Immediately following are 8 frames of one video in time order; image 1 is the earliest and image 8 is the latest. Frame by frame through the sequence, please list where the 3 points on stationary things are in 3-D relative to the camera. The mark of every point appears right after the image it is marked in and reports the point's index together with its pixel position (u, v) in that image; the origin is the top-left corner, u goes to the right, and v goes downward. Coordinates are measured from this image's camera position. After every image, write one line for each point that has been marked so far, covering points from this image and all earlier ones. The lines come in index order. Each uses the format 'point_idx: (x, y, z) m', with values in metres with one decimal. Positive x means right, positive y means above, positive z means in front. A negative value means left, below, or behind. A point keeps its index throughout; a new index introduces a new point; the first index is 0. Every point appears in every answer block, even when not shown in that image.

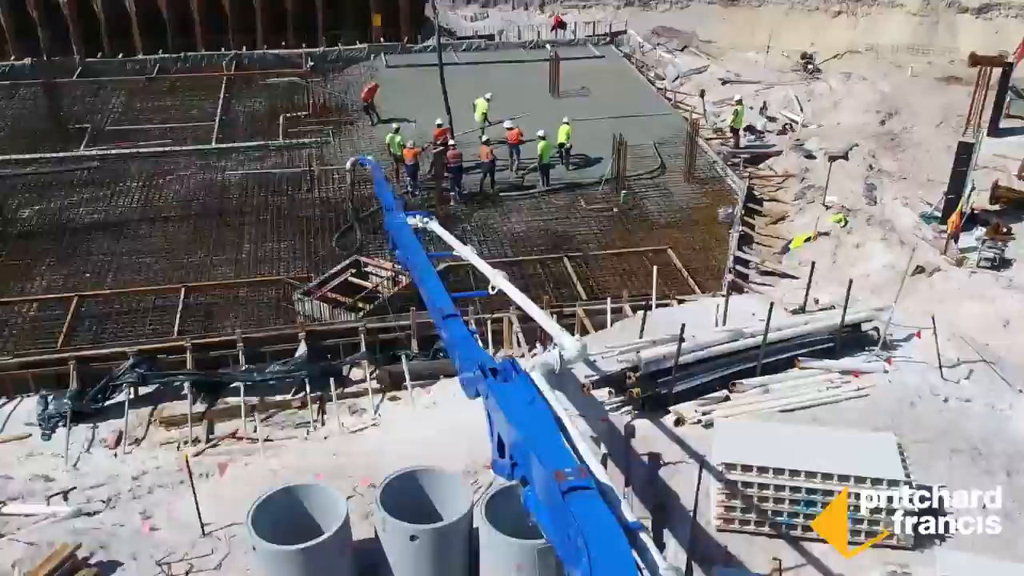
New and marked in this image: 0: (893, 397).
0: (+4.4, -1.2, +11.5) m
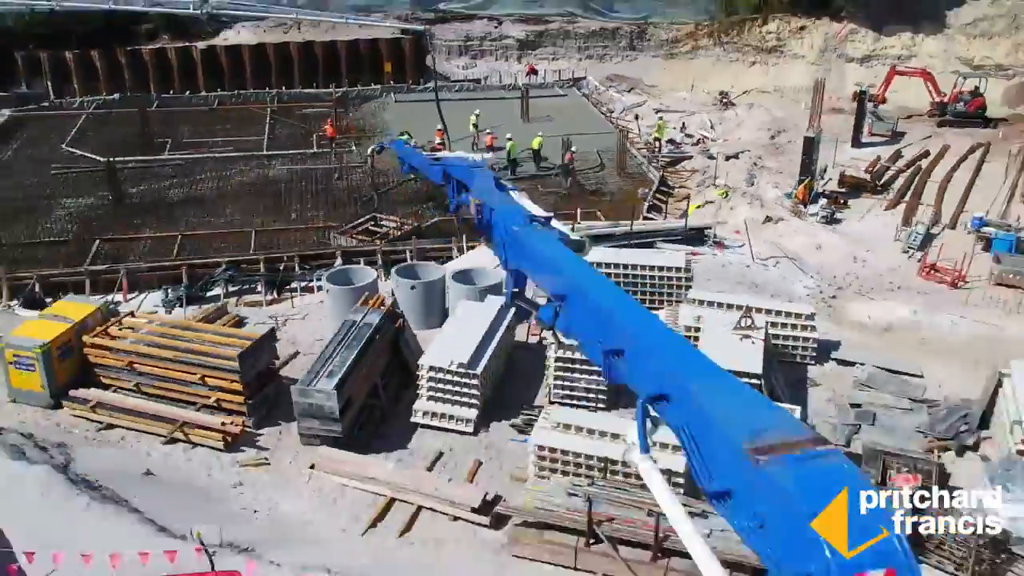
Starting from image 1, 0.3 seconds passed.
0: (+3.7, +0.5, +18.2) m
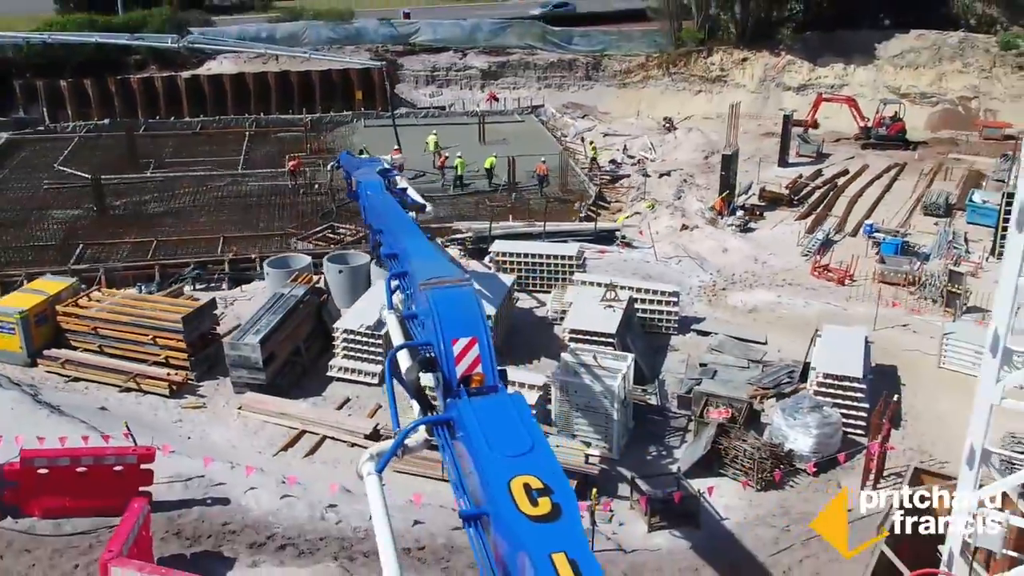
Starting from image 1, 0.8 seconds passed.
0: (+2.3, +0.6, +20.8) m
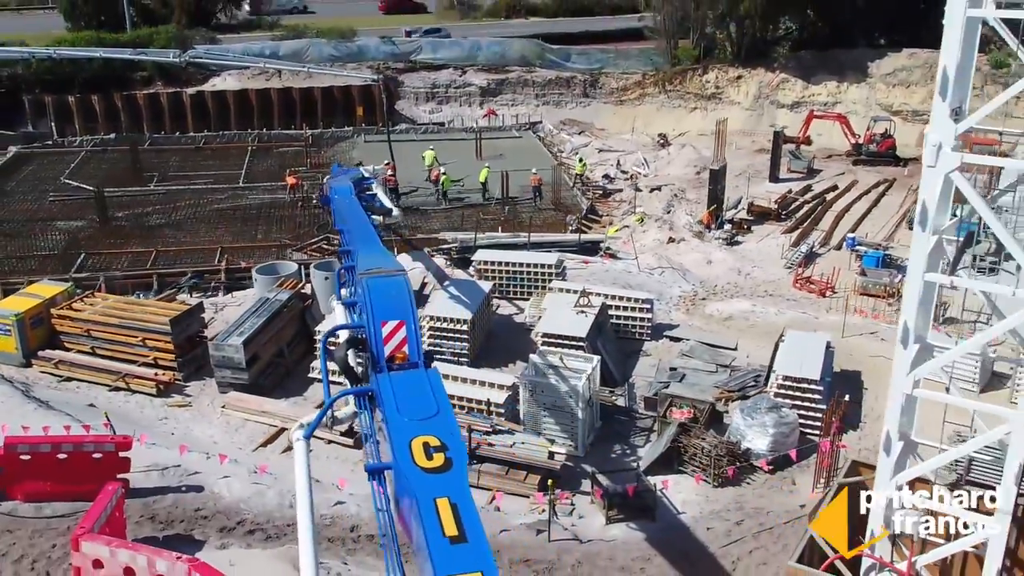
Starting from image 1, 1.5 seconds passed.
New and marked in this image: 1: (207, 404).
0: (+1.9, +0.4, +21.3) m
1: (-4.5, -1.7, +14.7) m
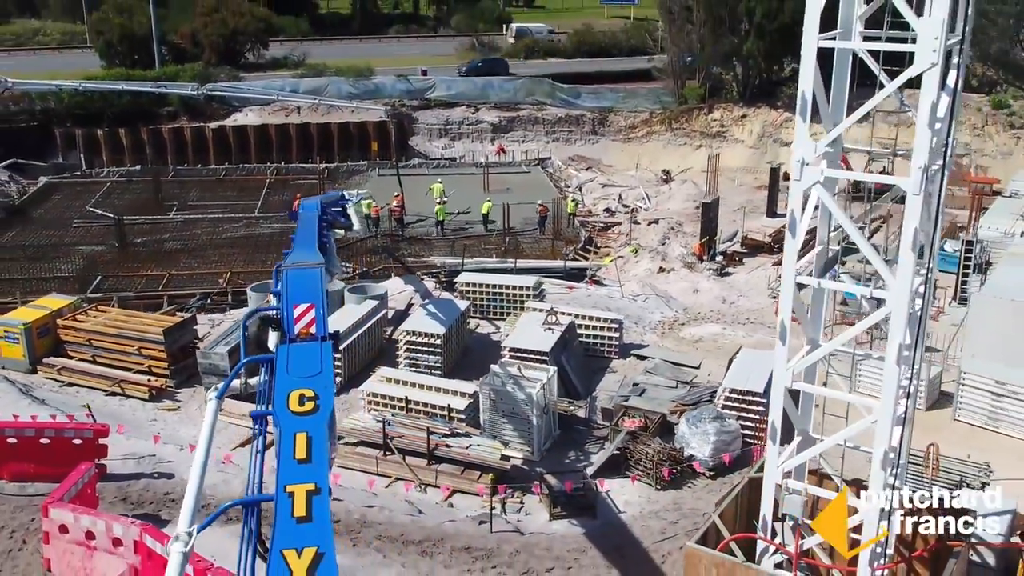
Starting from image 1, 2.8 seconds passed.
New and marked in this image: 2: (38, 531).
0: (+1.7, -0.1, +22.3) m
1: (-5.1, -1.9, +15.8) m
2: (-5.2, -2.6, +10.9) m
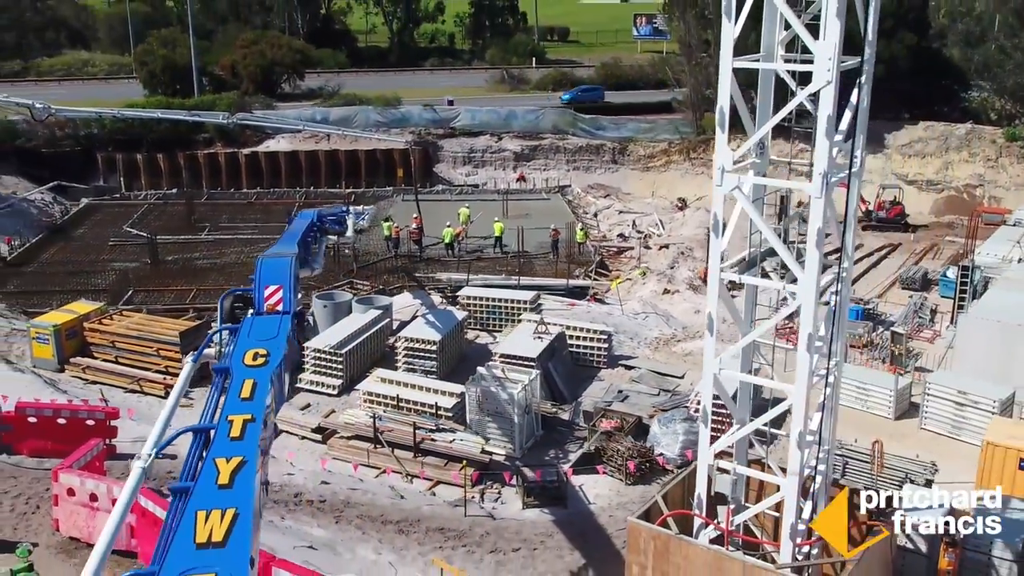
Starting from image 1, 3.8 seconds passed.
0: (+1.7, -0.5, +23.3) m
1: (-5.3, -2.0, +17.0) m
2: (-5.6, -2.6, +12.1) m
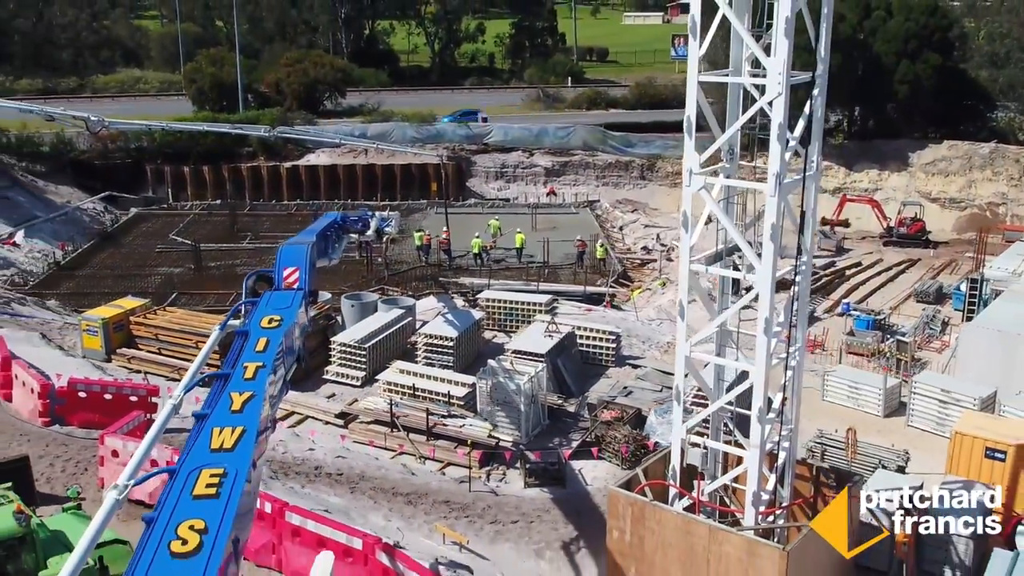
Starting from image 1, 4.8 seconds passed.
0: (+2.2, -0.7, +24.4) m
1: (-5.1, -1.9, +18.4) m
2: (-5.6, -2.4, +13.5) m
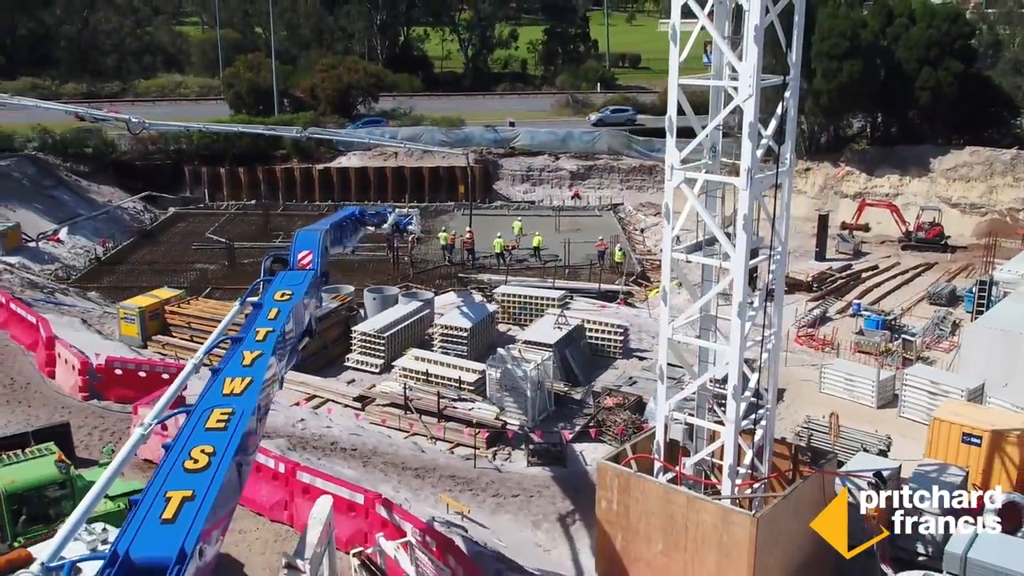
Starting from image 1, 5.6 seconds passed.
0: (+2.6, -0.6, +25.3) m
1: (-4.9, -1.8, +19.5) m
2: (-5.6, -2.2, +14.6) m
